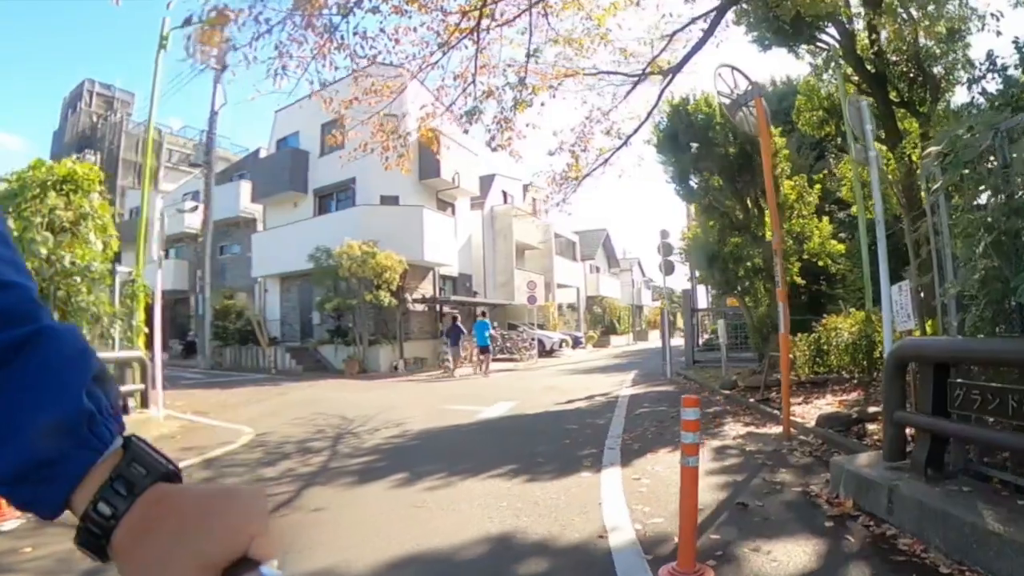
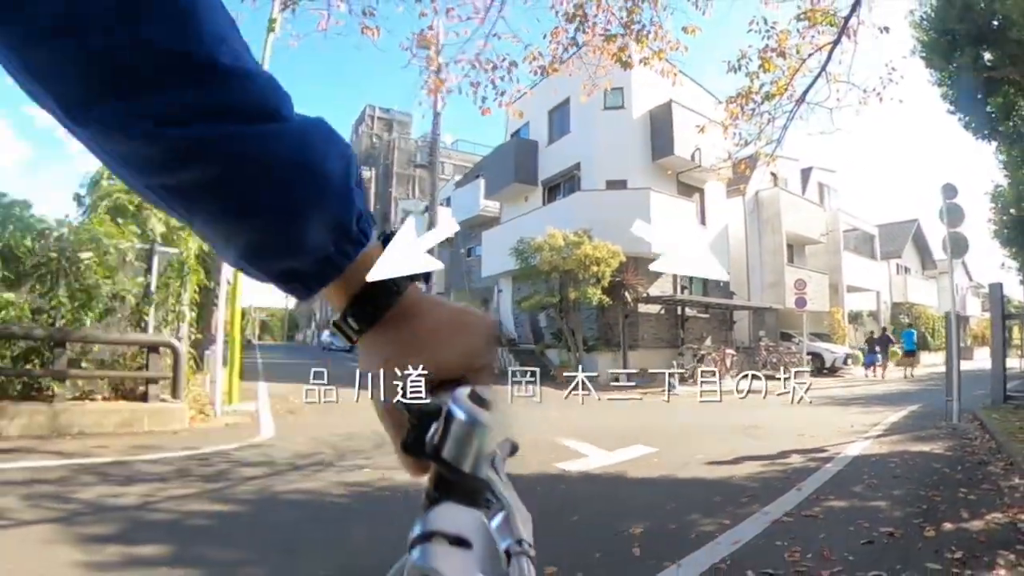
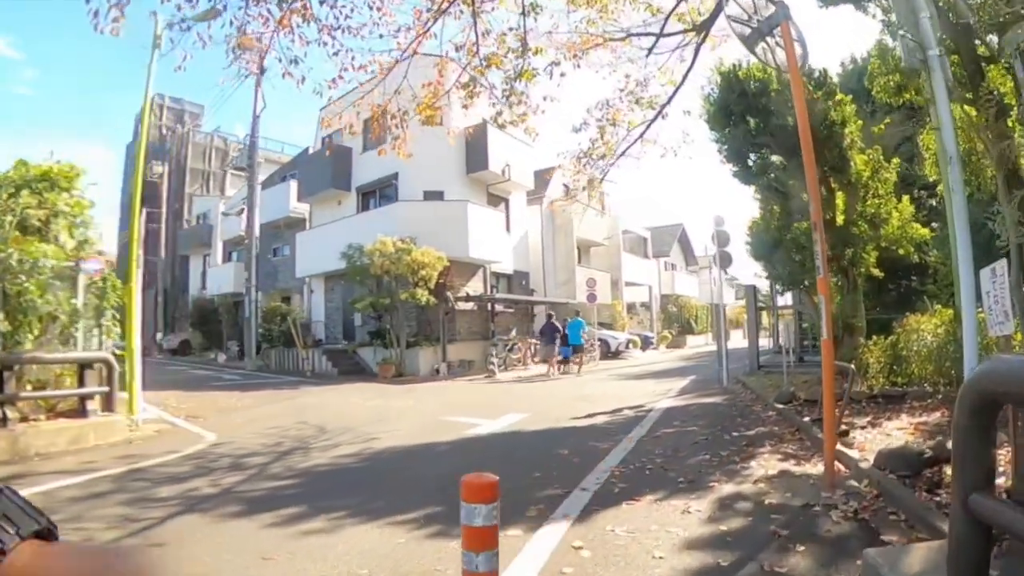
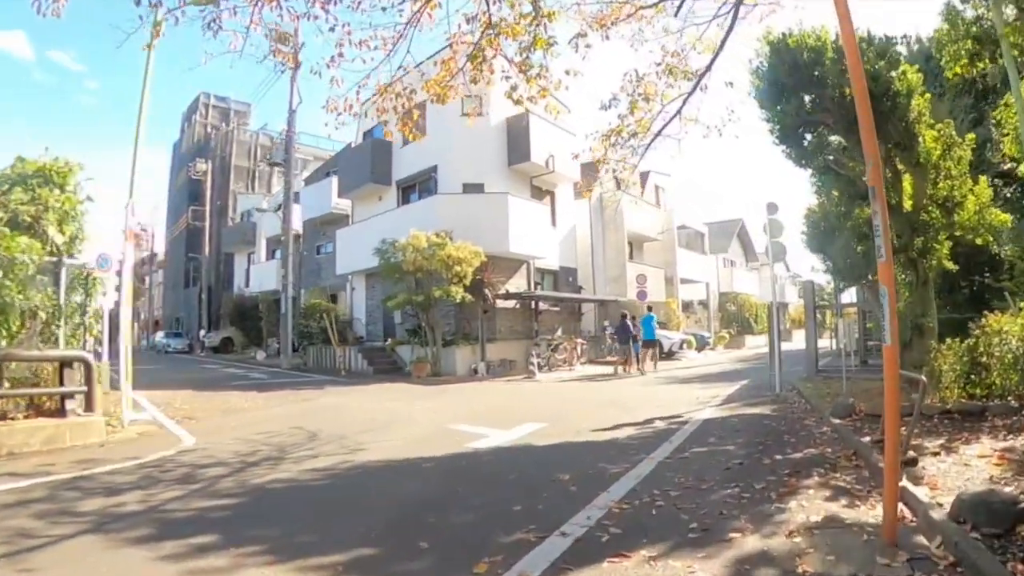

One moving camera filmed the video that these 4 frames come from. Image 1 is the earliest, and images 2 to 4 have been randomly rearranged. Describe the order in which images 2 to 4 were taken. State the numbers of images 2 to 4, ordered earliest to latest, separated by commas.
3, 4, 2
